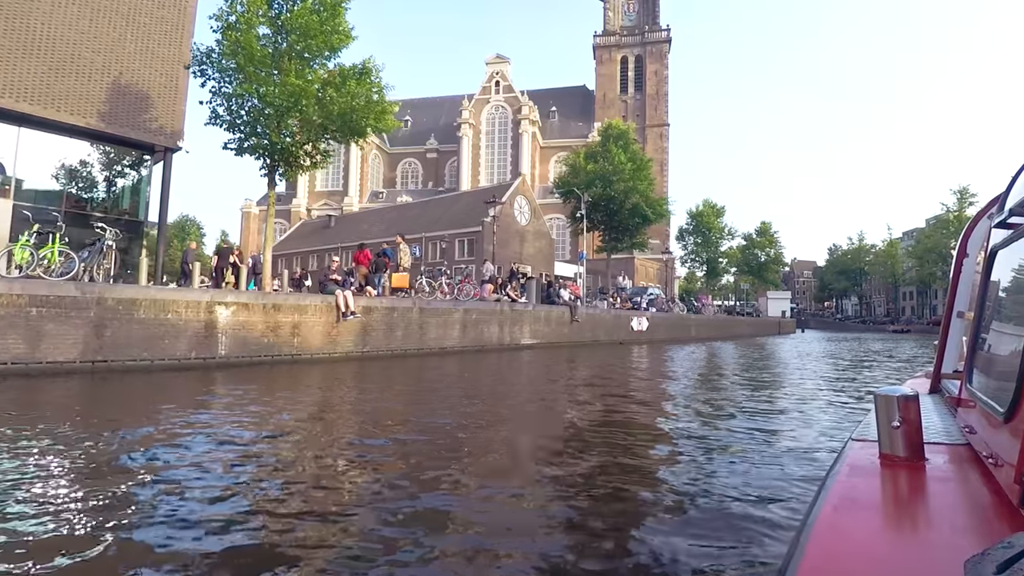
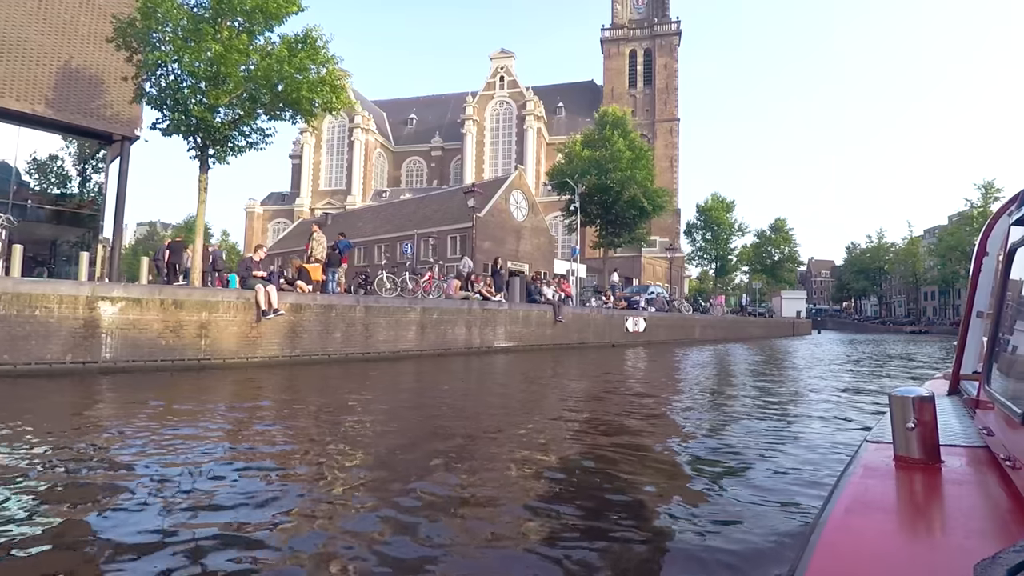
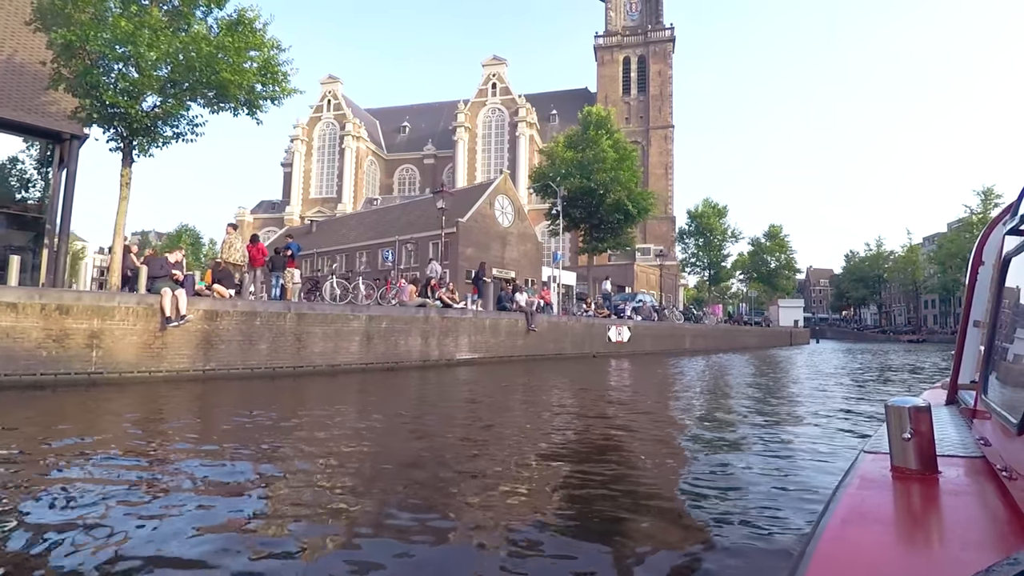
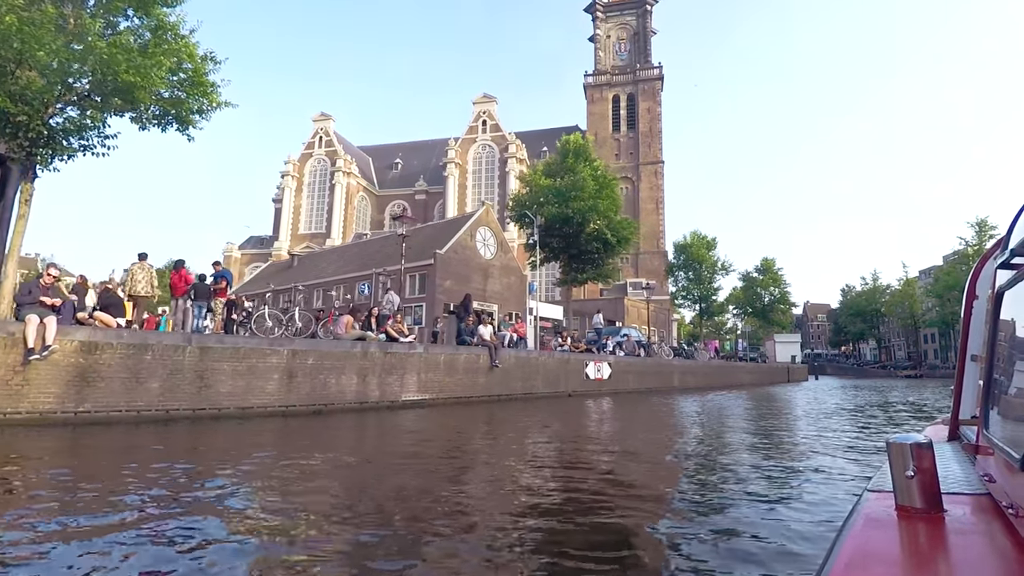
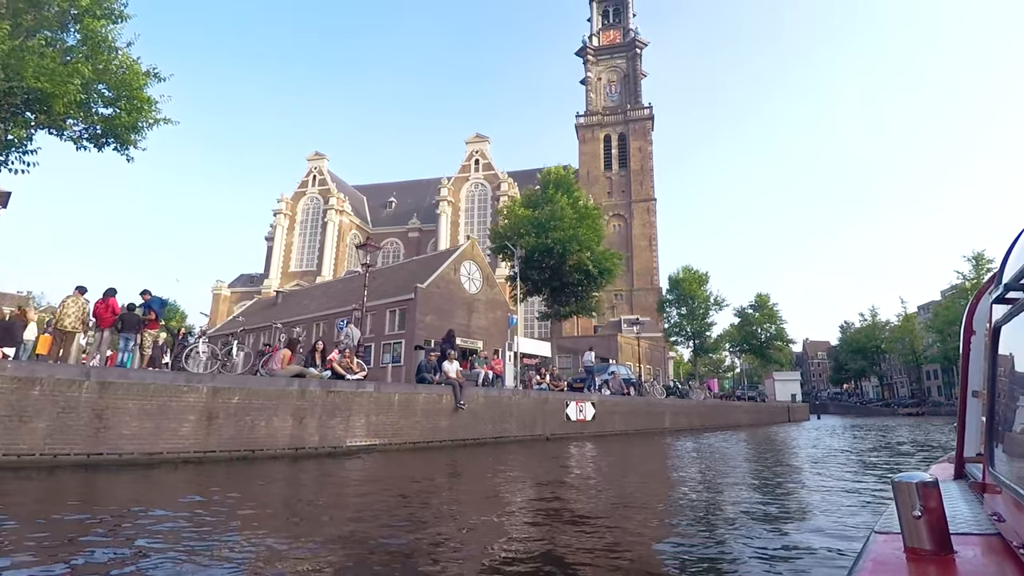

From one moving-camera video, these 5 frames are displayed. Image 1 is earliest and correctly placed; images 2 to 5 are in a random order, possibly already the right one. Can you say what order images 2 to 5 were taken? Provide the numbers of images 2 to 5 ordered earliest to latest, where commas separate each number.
2, 3, 4, 5
